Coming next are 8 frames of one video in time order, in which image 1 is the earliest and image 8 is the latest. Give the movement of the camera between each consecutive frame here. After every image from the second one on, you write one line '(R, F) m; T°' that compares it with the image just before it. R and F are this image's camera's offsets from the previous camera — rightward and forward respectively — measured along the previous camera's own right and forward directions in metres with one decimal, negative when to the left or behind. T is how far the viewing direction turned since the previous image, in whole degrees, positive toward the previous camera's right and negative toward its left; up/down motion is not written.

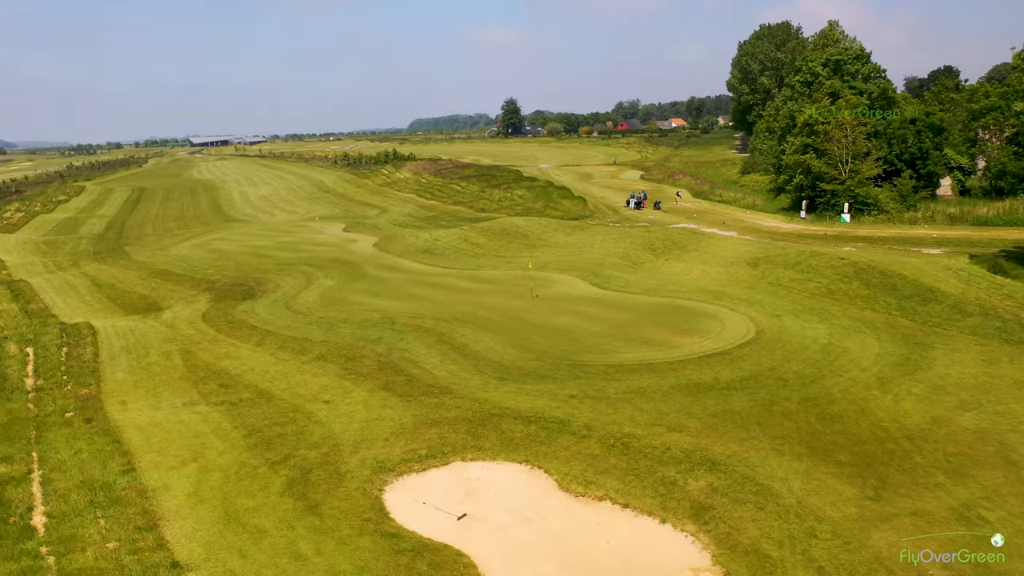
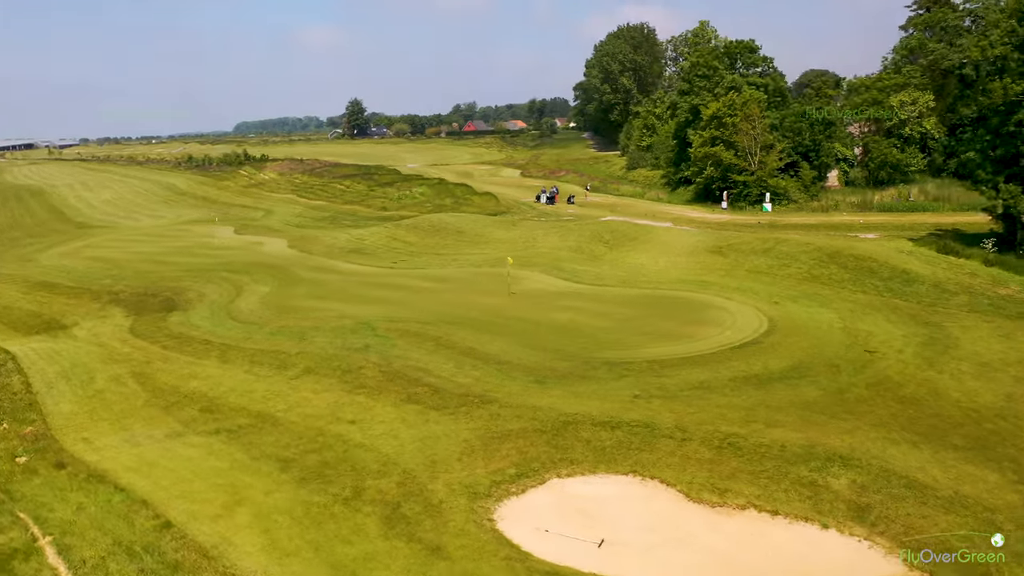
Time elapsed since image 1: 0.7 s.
(-4.3, +2.4) m; +11°
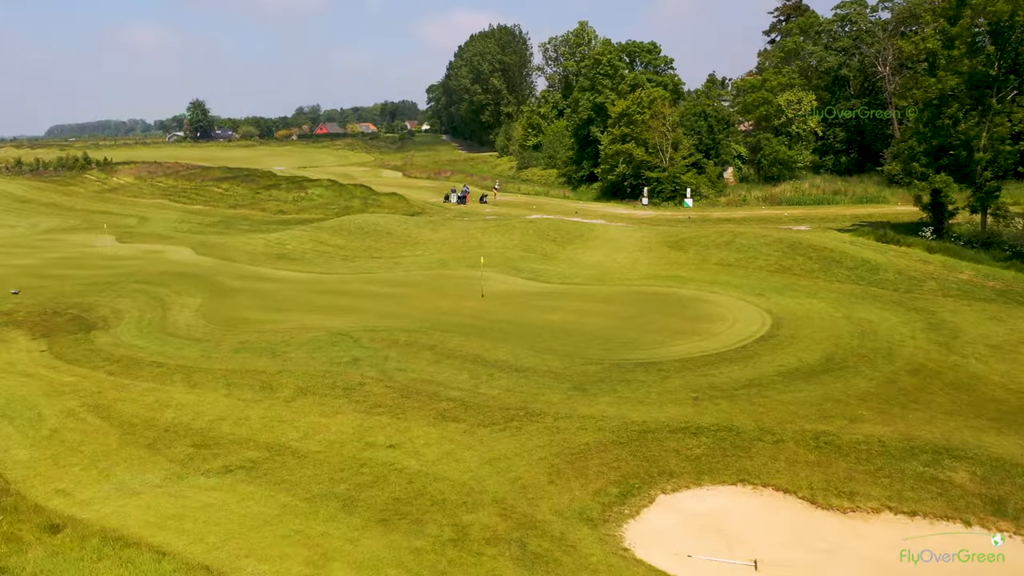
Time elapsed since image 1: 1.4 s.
(-3.7, +2.0) m; +11°
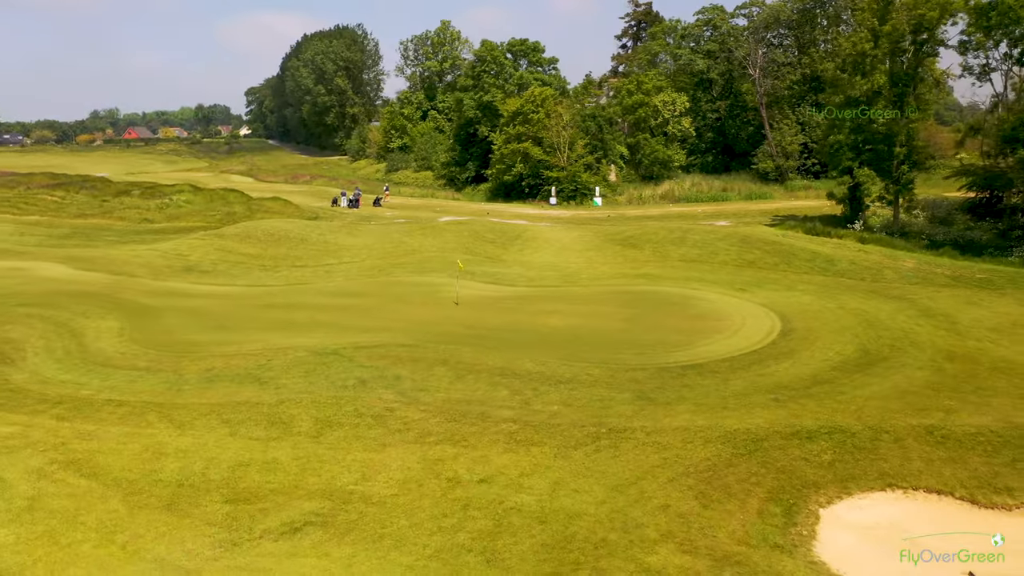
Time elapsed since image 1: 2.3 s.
(-4.2, +2.3) m; +12°
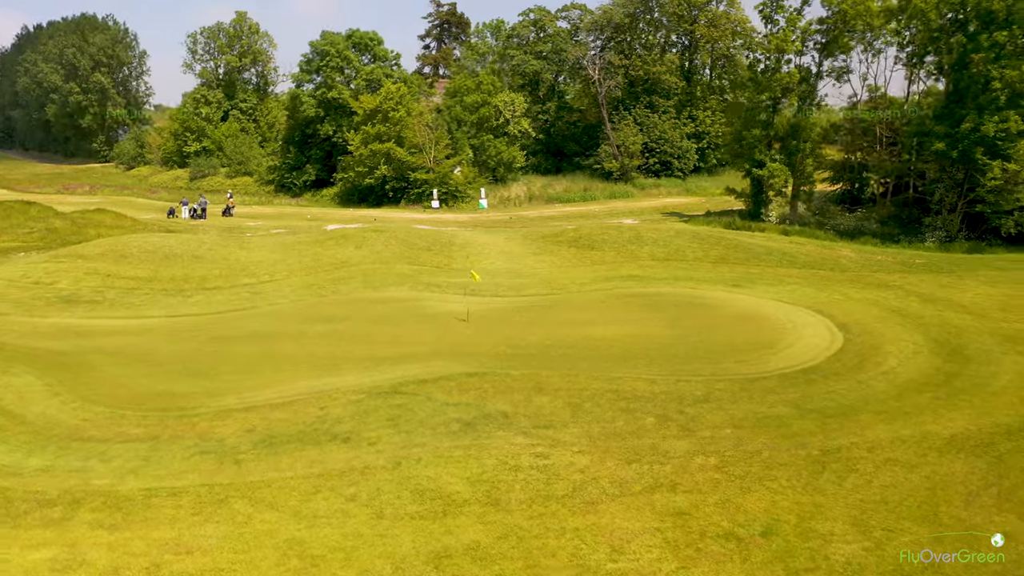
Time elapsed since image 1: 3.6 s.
(-6.2, +3.6) m; +17°
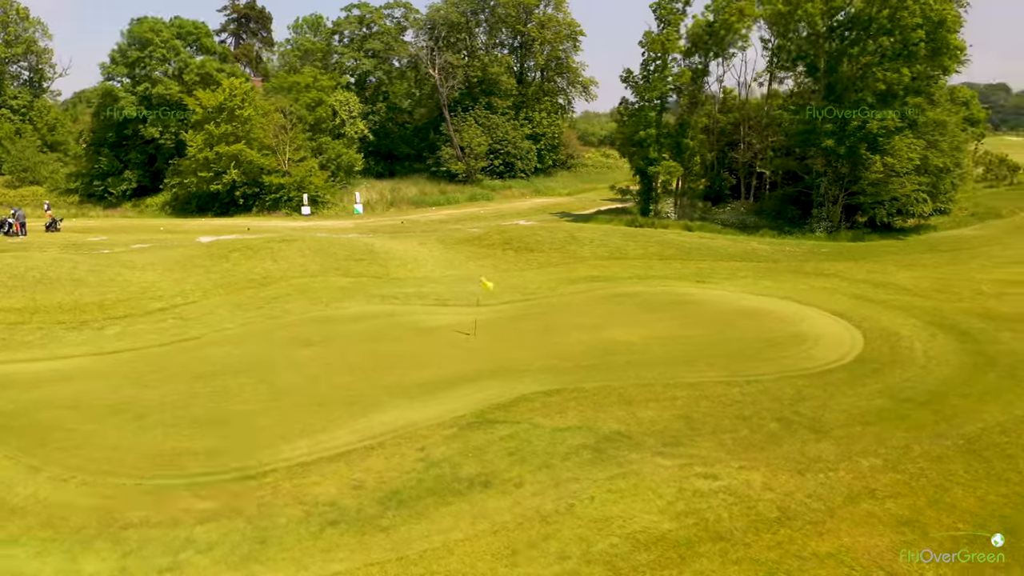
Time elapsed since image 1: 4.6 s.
(-5.0, +2.3) m; +16°
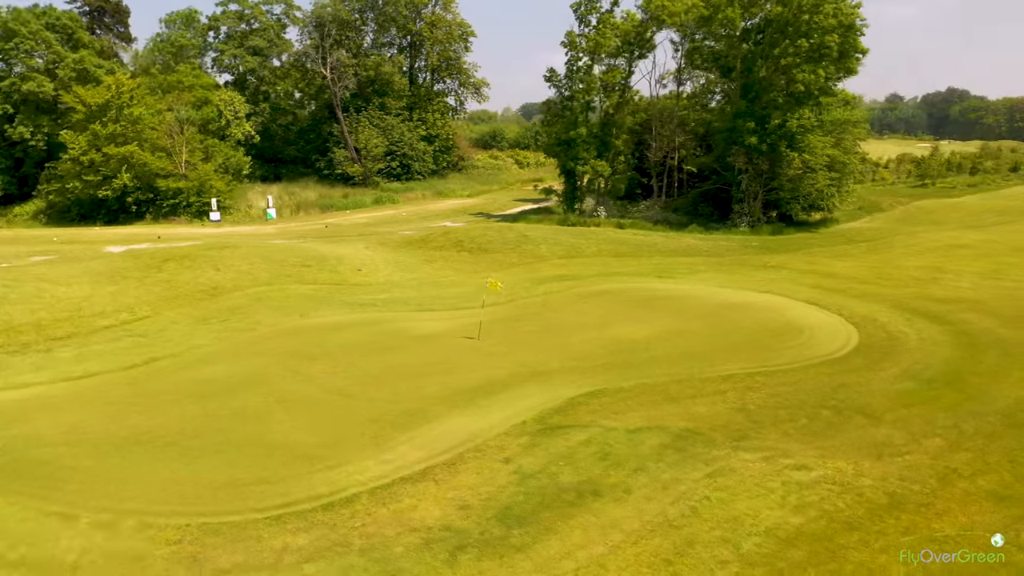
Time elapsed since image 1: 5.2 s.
(-3.0, +0.9) m; +10°
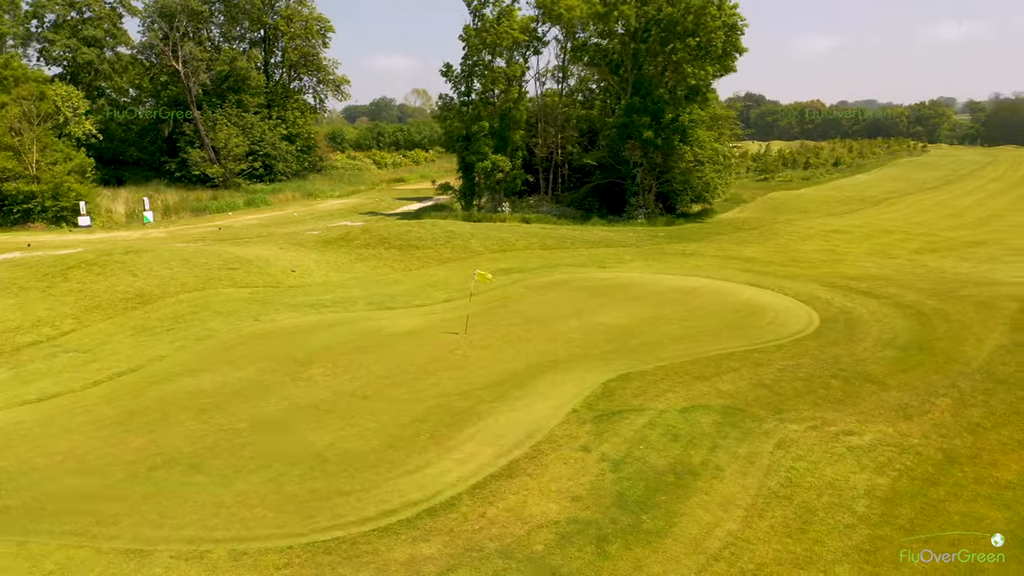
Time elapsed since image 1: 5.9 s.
(-3.1, +0.7) m; +12°
